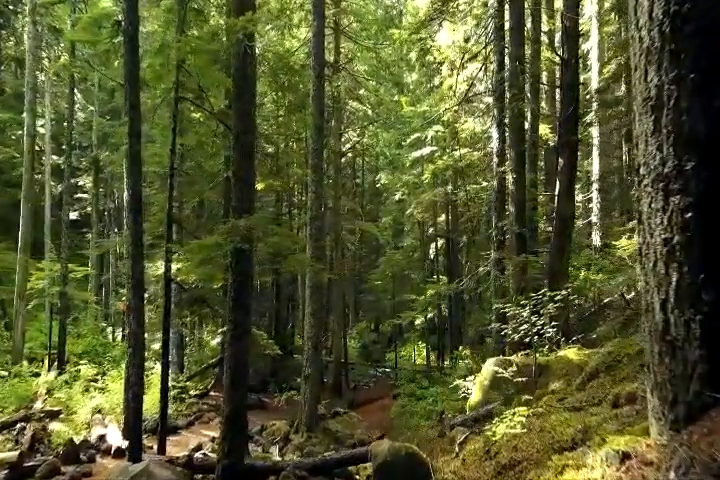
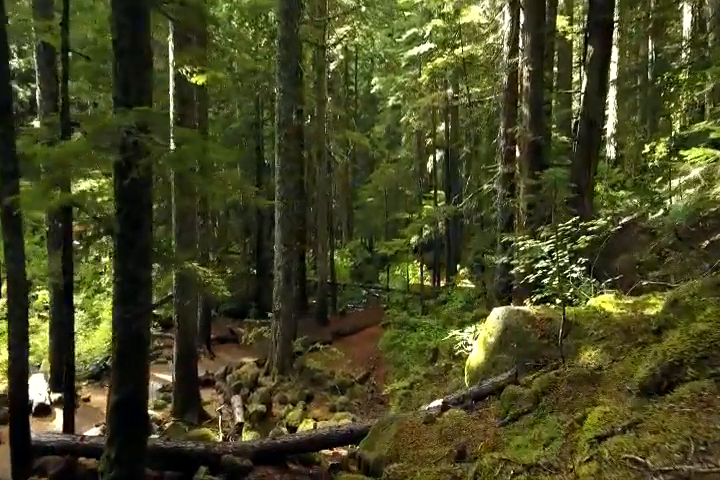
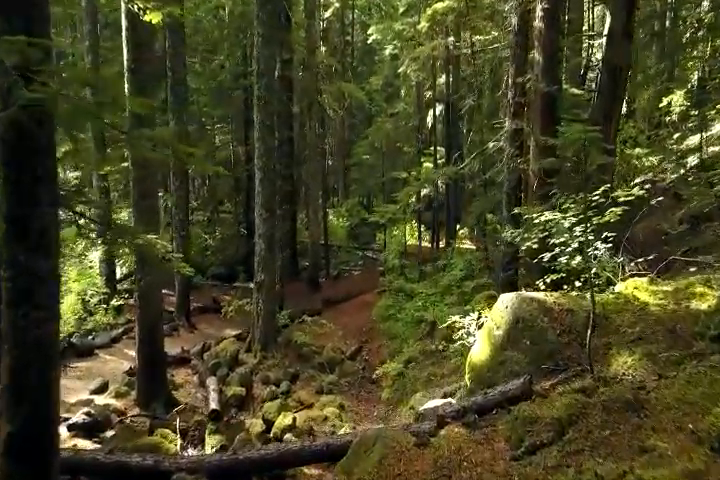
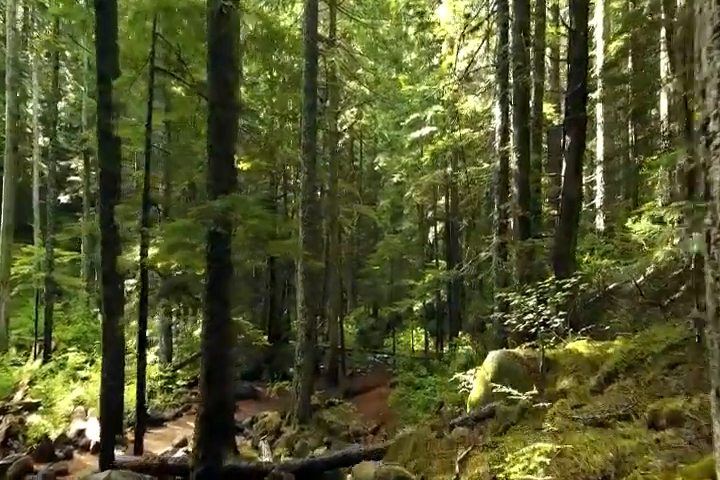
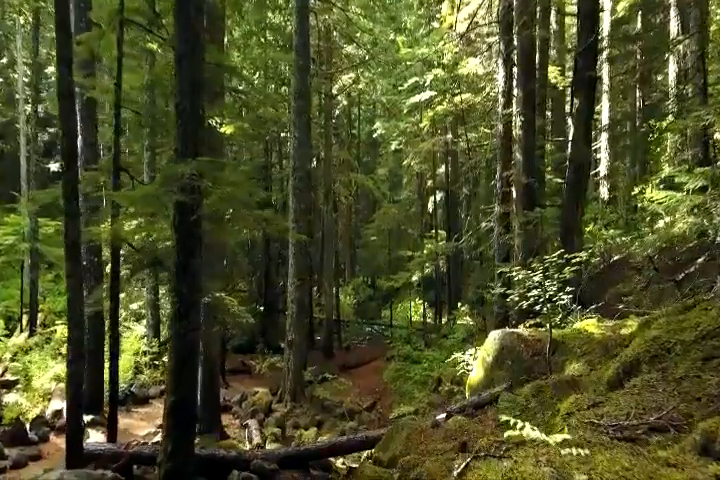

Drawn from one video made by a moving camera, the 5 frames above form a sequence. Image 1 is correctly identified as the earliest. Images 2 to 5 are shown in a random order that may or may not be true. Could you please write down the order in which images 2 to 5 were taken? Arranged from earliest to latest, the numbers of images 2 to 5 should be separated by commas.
4, 5, 2, 3
